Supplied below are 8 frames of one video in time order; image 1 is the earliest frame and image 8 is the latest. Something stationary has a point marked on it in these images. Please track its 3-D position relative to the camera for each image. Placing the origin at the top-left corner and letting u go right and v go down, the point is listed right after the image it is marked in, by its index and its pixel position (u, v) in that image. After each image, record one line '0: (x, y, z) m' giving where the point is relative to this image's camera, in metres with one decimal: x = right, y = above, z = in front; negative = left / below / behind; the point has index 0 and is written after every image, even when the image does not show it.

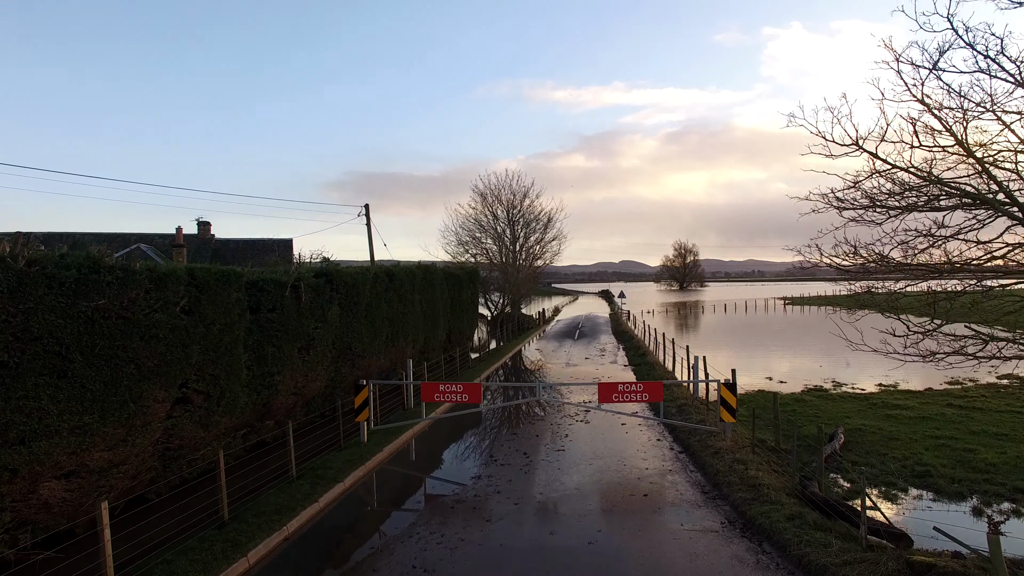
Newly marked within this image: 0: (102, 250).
0: (-4.6, +0.4, +6.0) m
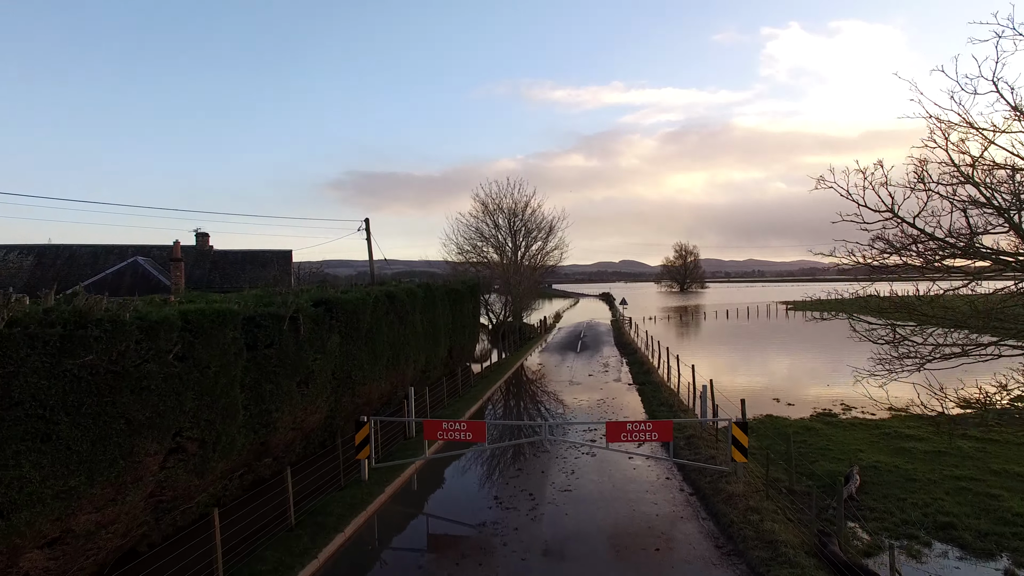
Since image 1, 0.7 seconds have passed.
0: (-4.6, -0.1, +5.7) m
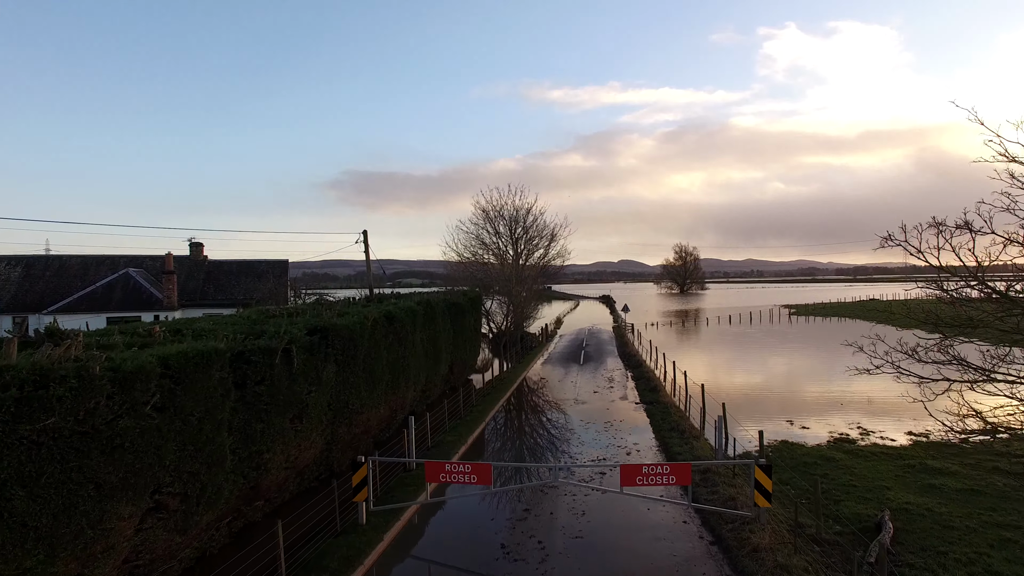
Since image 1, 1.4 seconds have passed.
0: (-4.4, -0.7, +5.1) m
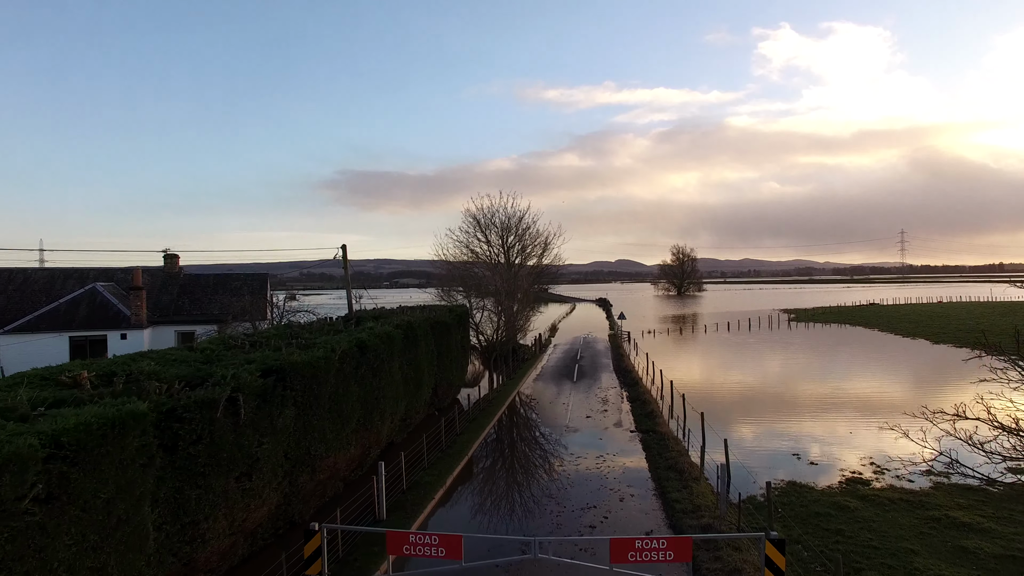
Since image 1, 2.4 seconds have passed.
0: (-4.8, -1.3, +4.0) m
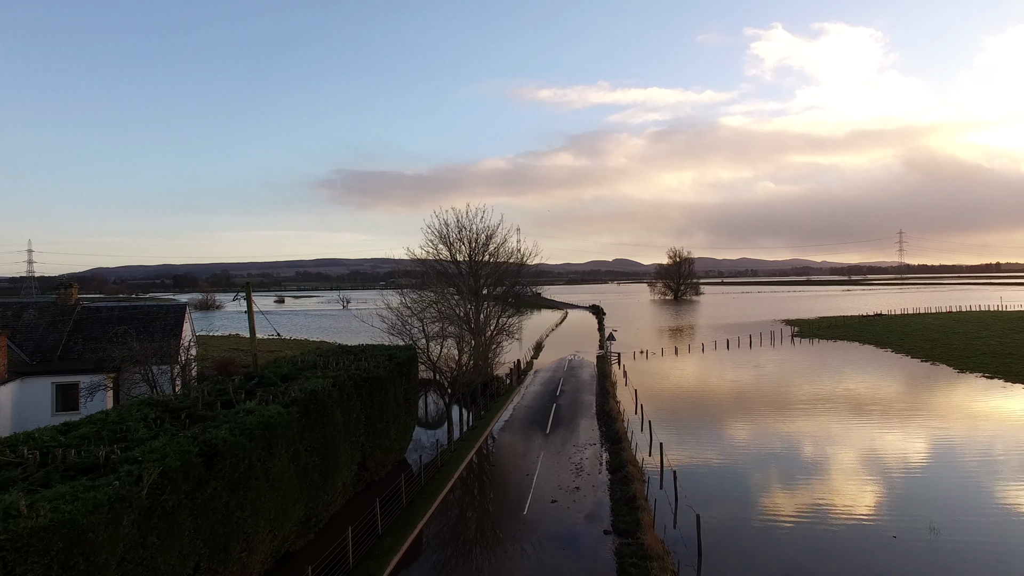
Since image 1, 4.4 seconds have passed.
0: (-6.1, -2.6, +0.2) m
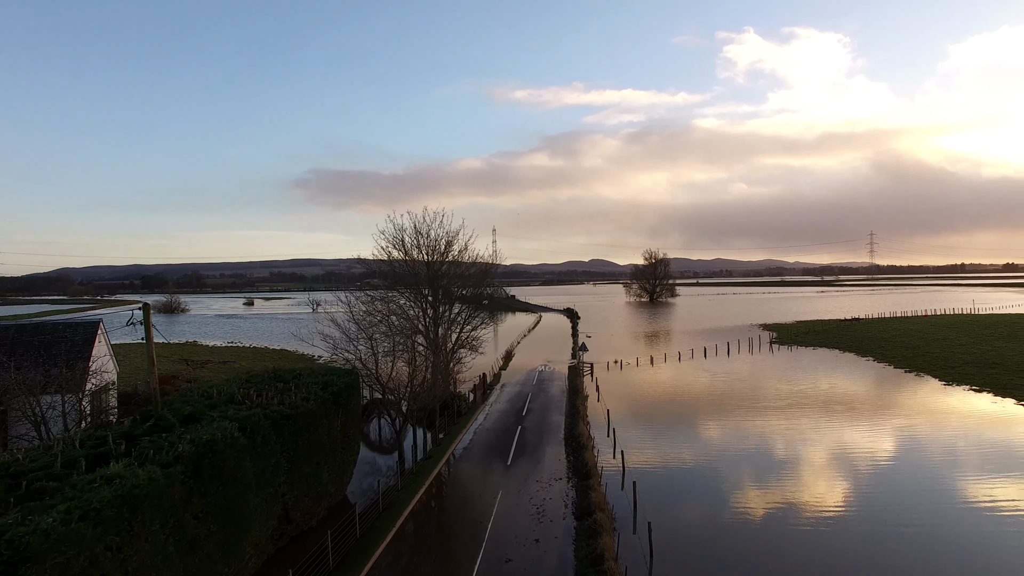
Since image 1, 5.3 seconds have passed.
0: (-6.7, -3.1, -2.3) m
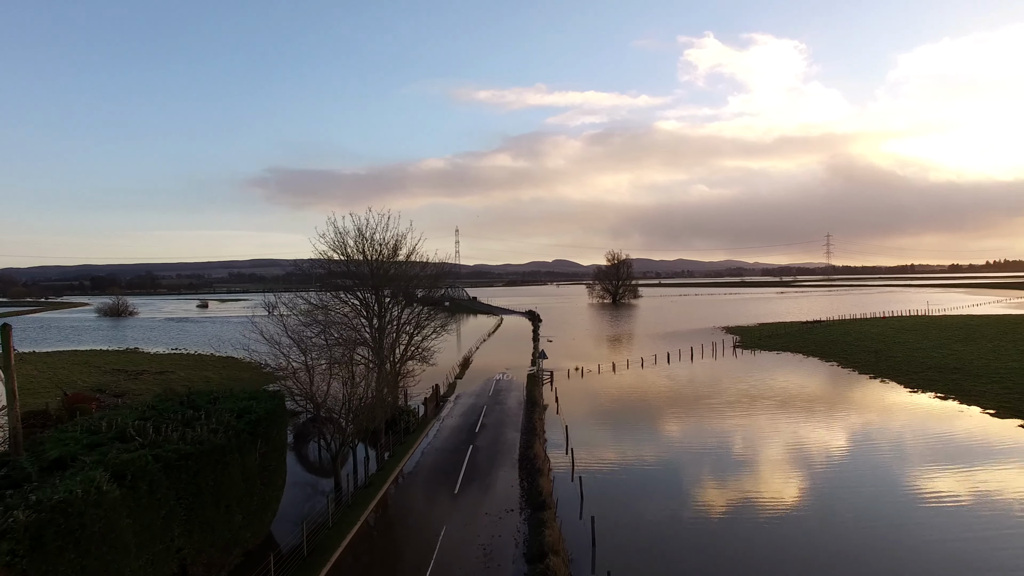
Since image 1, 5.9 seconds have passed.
0: (-7.0, -3.4, -4.5) m
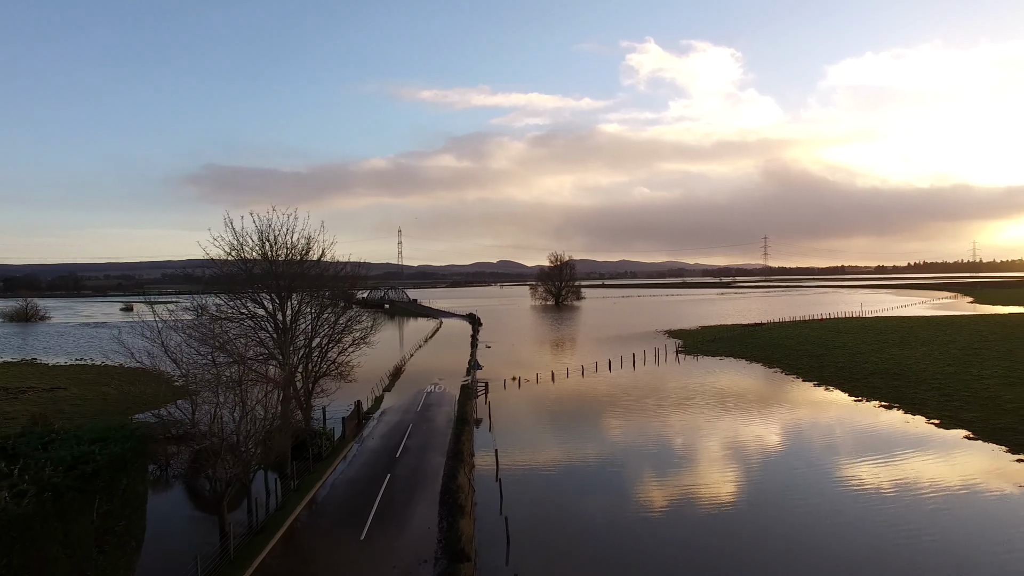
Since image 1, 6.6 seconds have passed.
0: (-7.1, -3.7, -7.5) m
